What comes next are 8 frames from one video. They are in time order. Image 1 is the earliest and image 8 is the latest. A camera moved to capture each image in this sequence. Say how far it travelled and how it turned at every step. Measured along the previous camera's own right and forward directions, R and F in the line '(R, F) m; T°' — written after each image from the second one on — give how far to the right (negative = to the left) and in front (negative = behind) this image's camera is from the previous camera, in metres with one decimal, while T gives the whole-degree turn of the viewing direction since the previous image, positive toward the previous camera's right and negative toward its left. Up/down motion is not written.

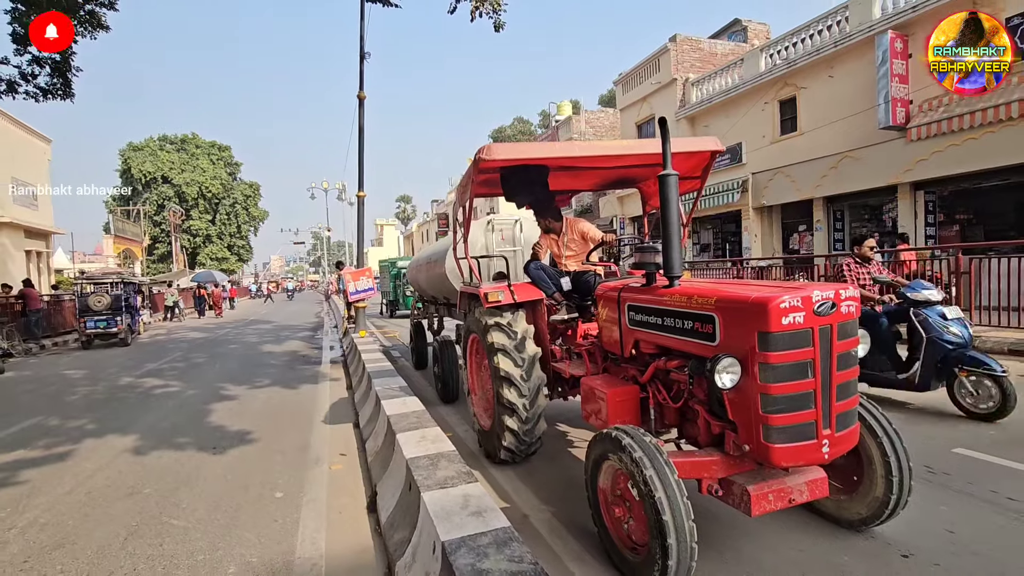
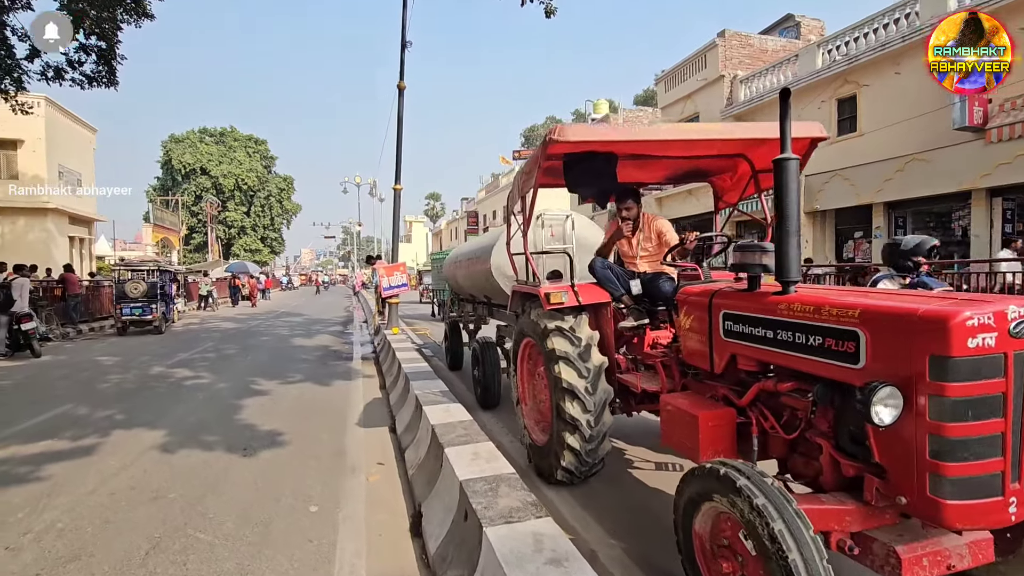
(-0.3, +0.5) m; -3°
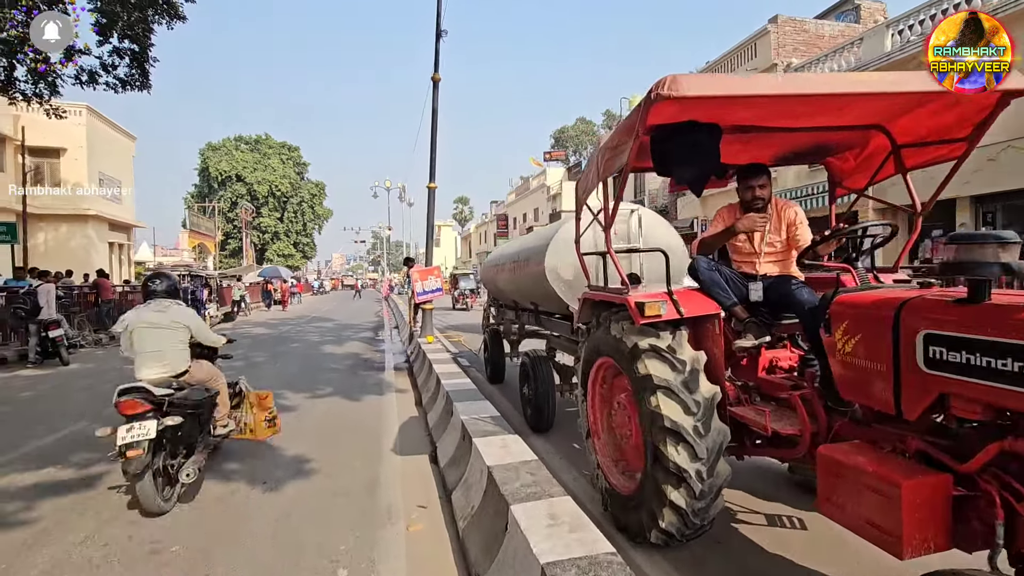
(-0.3, +0.8) m; -3°
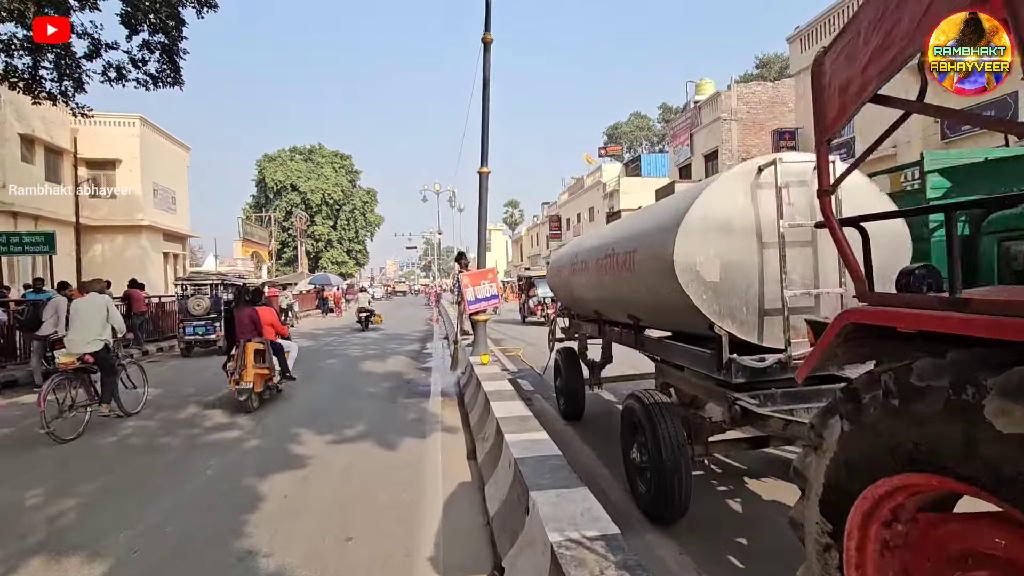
(-0.4, +2.0) m; -6°
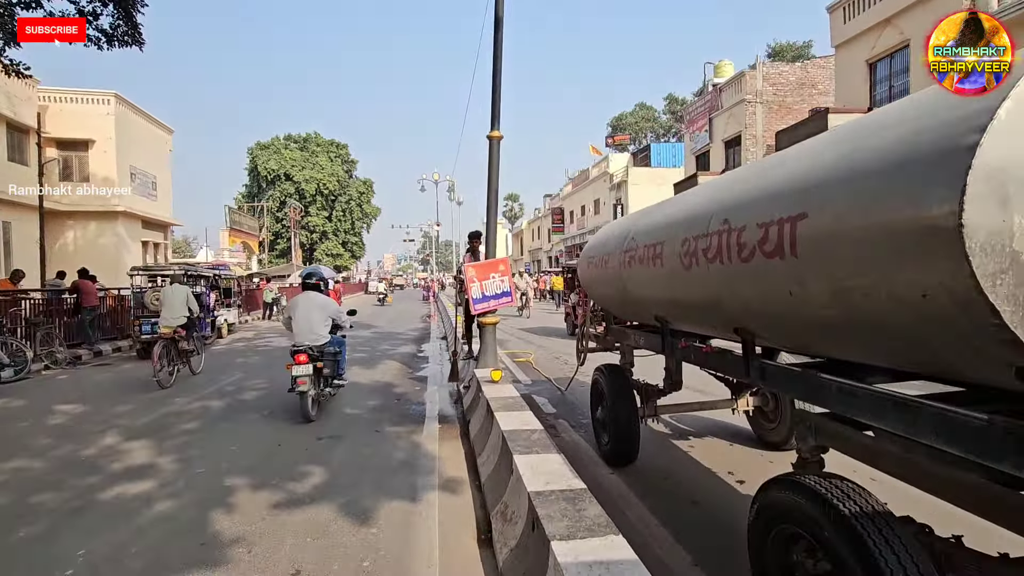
(-0.3, +1.8) m; 0°
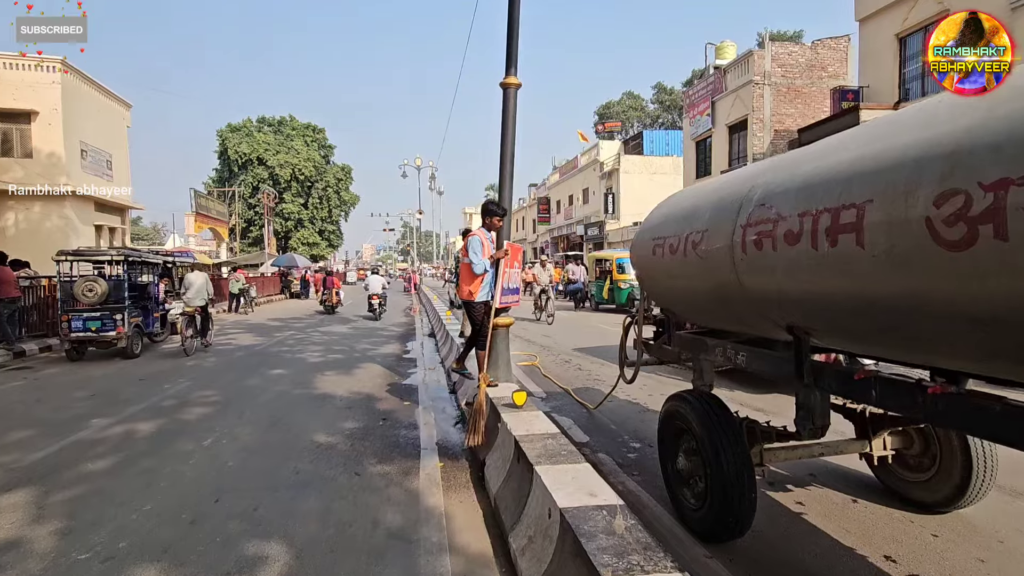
(-0.4, +1.6) m; +2°
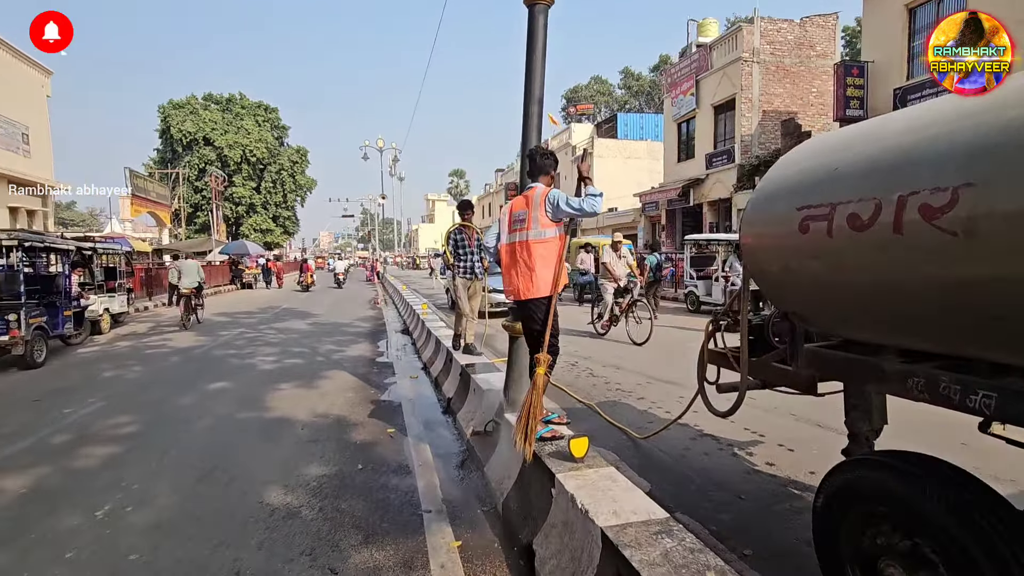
(-0.5, +1.5) m; +4°
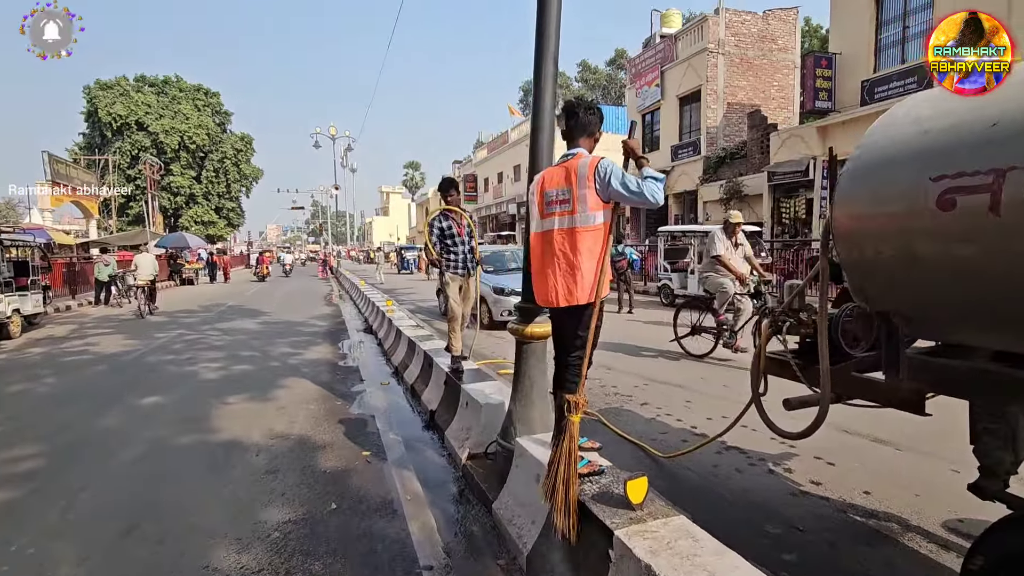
(-0.4, +0.8) m; +5°
